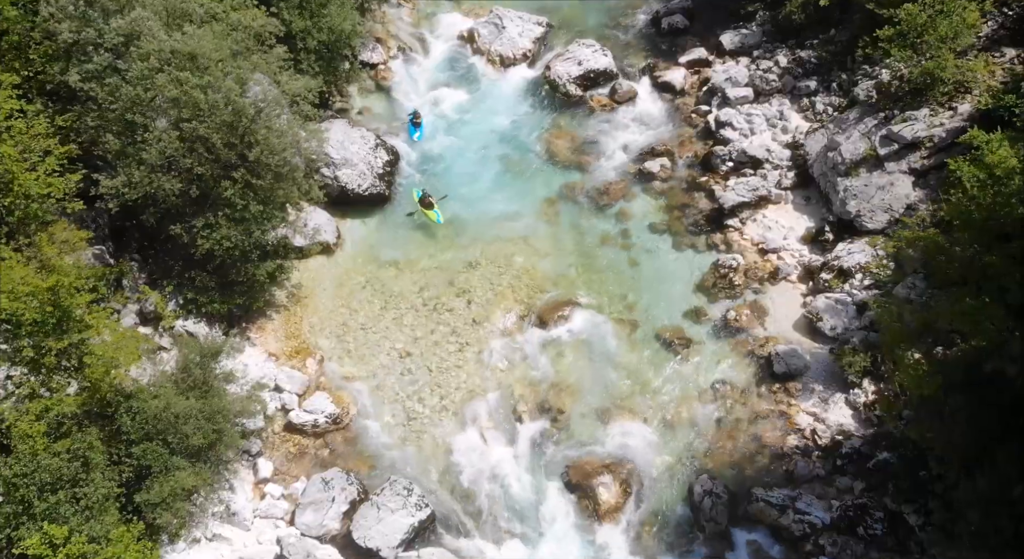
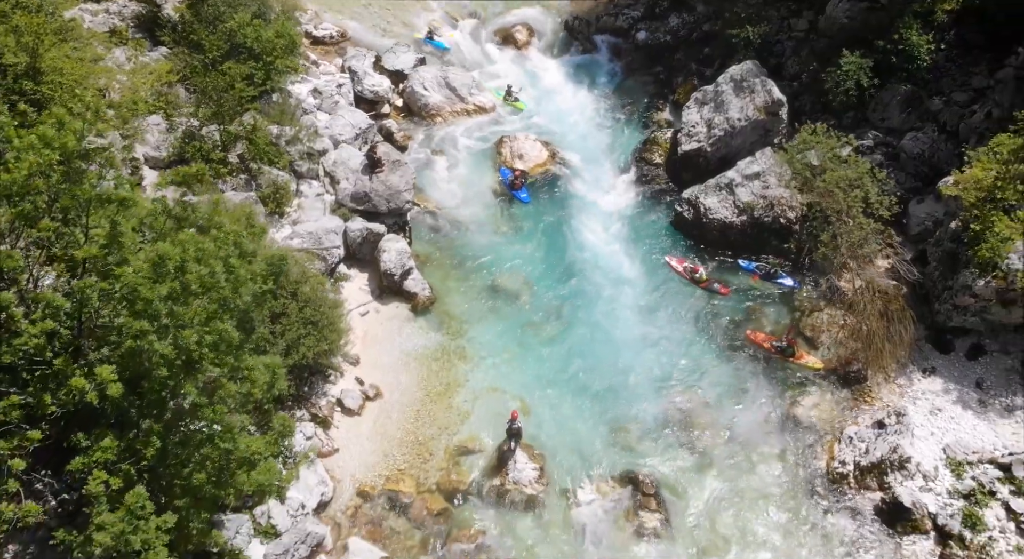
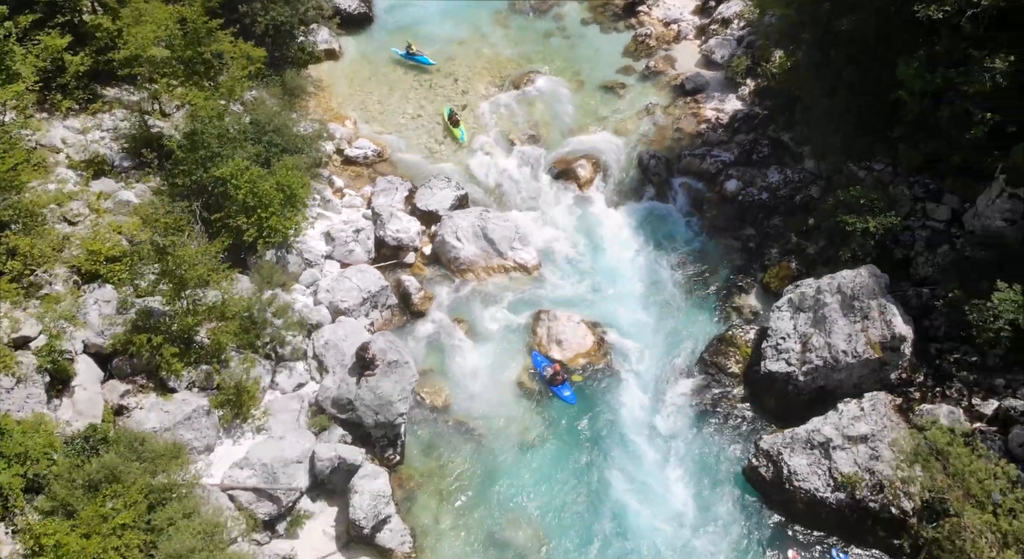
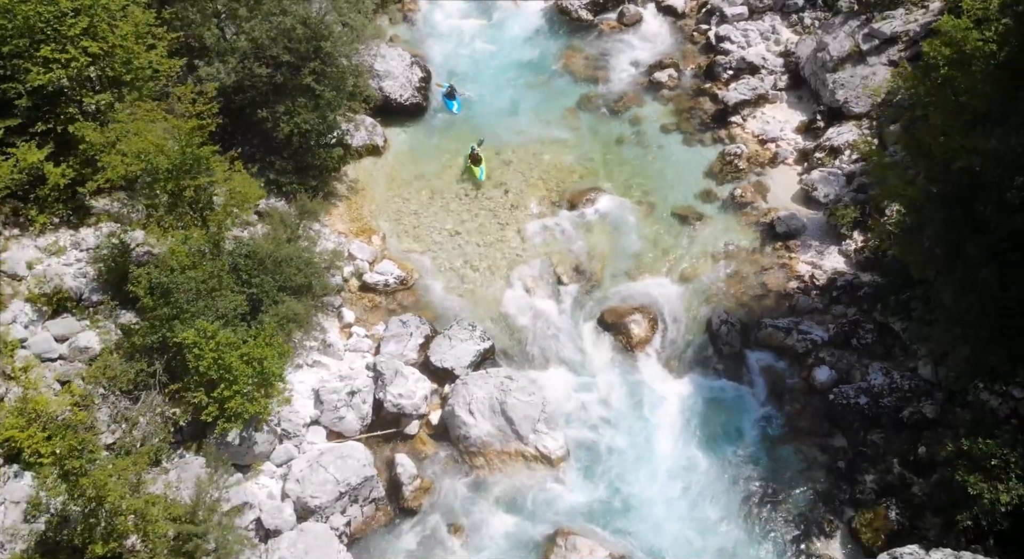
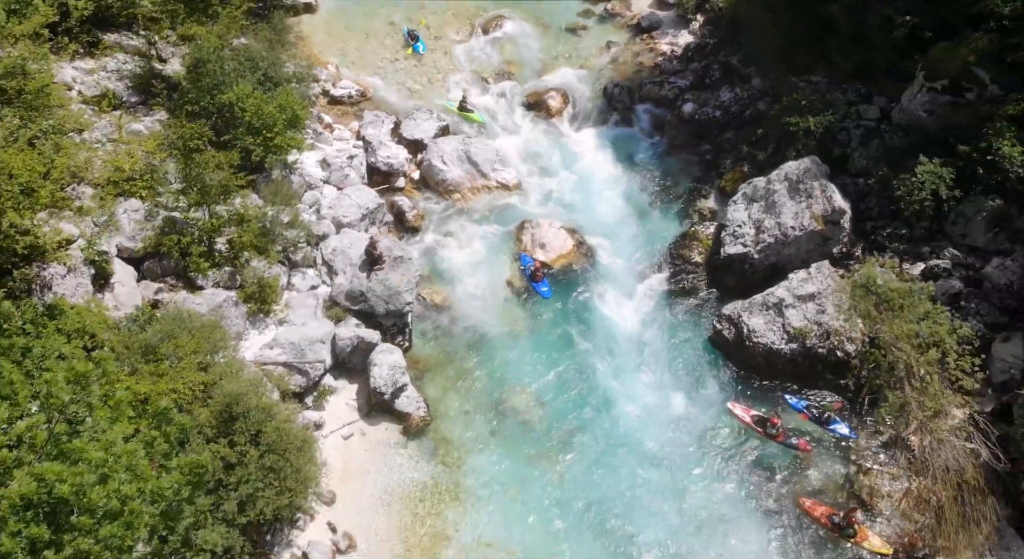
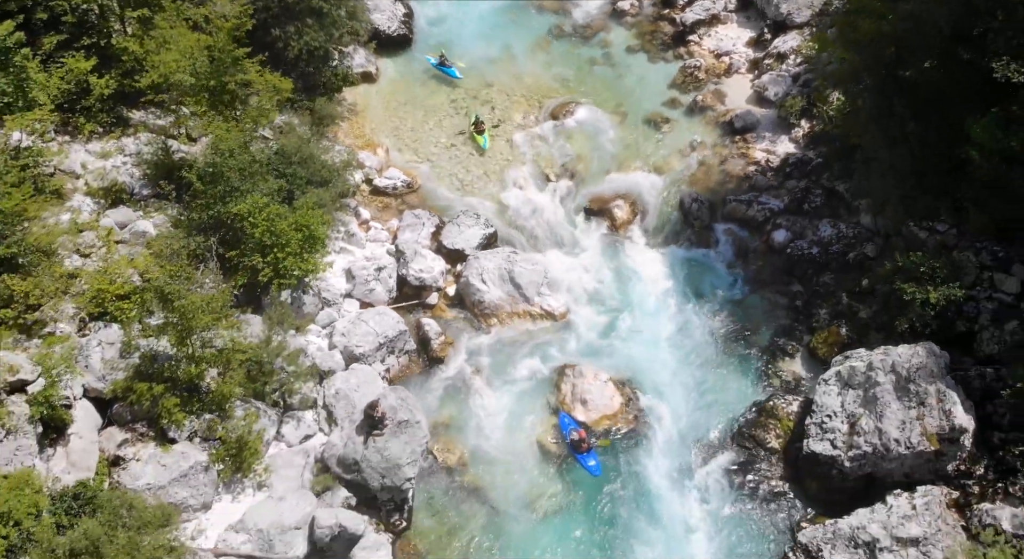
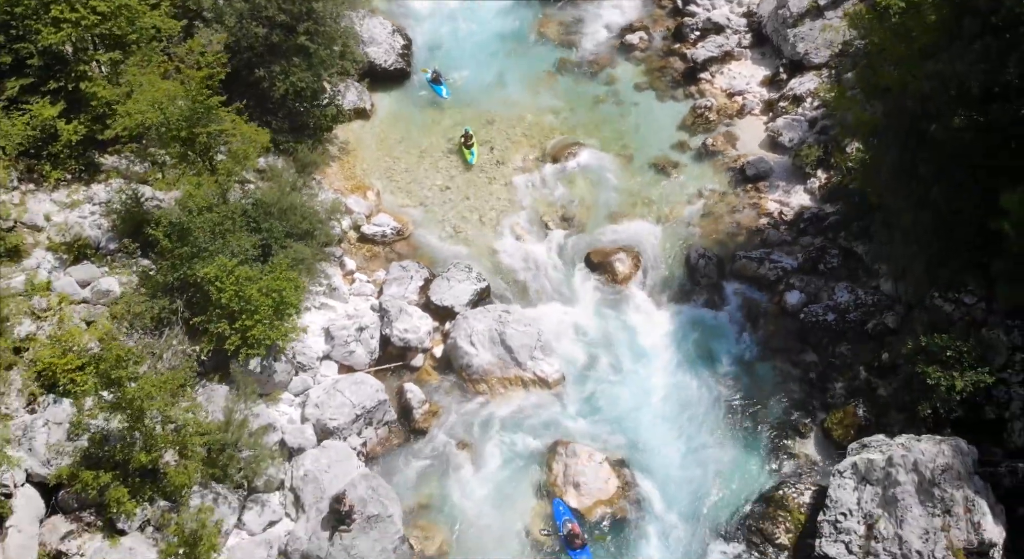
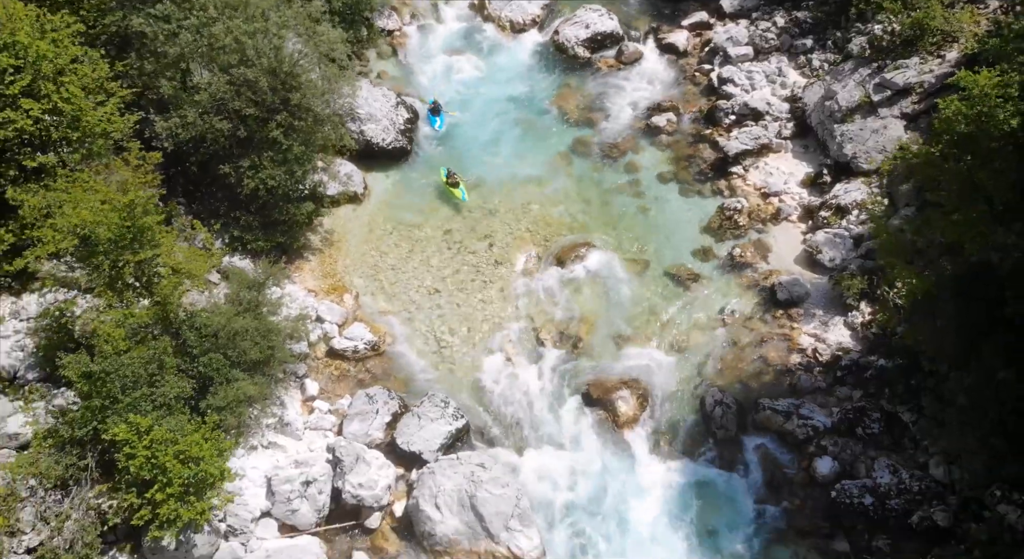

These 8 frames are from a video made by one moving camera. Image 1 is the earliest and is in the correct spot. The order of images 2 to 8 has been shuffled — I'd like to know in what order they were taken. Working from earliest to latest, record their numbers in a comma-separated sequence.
8, 4, 7, 6, 3, 5, 2
